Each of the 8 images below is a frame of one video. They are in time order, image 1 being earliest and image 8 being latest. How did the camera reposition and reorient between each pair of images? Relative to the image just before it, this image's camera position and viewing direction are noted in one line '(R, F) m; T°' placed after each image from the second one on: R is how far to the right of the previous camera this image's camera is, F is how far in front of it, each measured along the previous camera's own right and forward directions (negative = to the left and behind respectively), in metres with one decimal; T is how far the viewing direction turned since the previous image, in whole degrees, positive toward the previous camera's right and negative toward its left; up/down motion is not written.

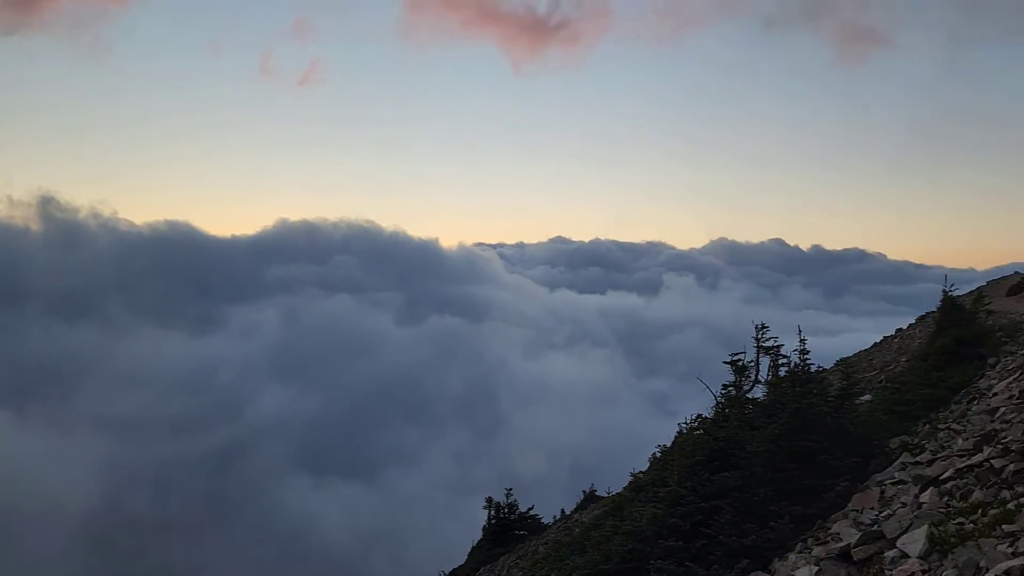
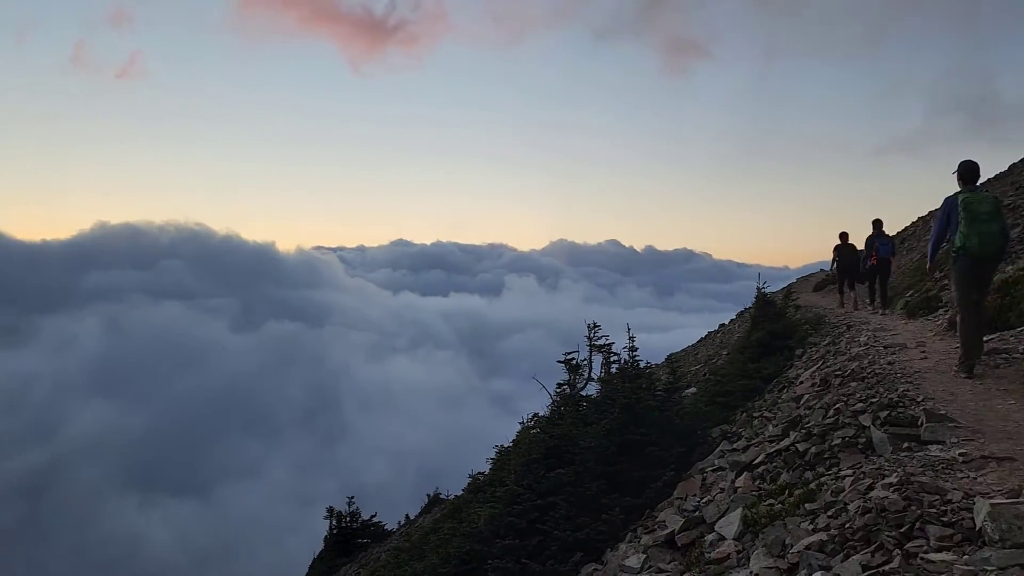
(+0.2, 0.0) m; +11°
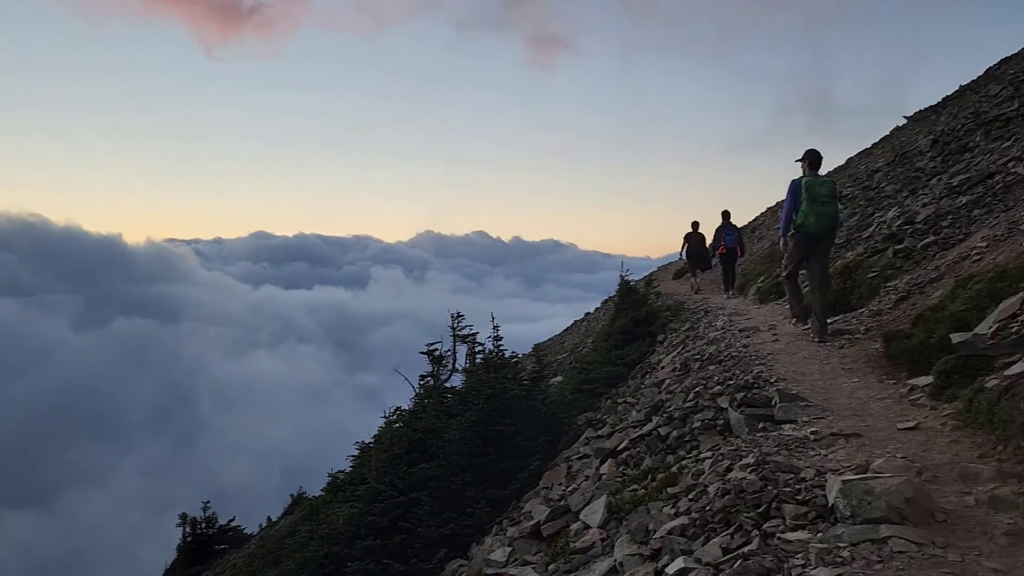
(+0.1, +0.4) m; +9°
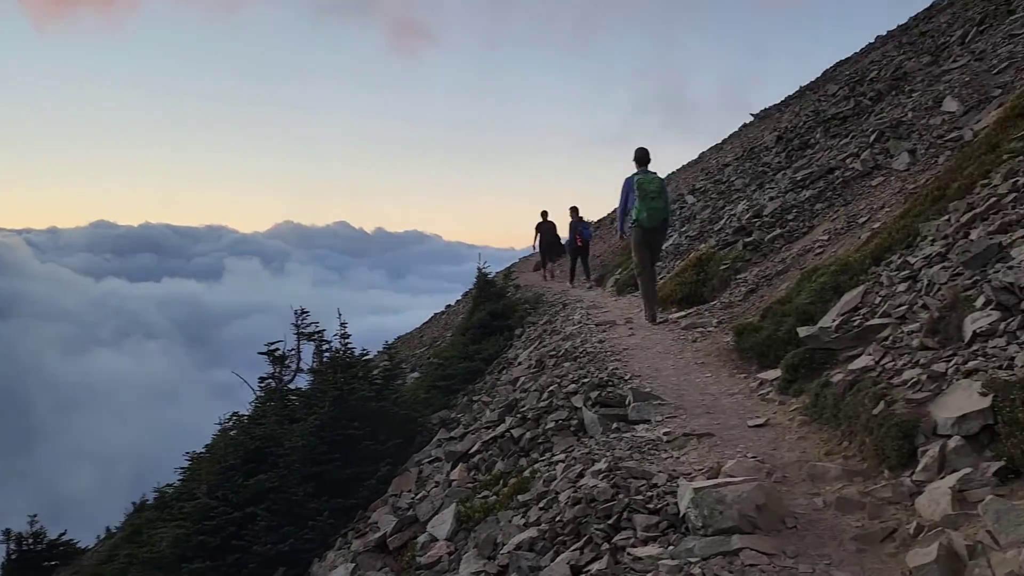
(+0.3, +0.7) m; +9°
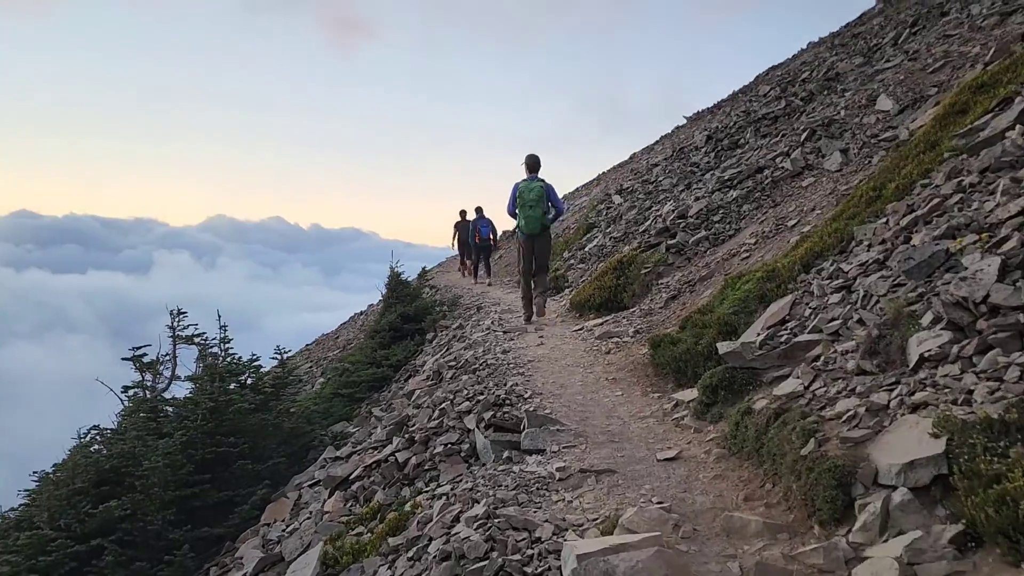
(+0.6, +1.3) m; +4°
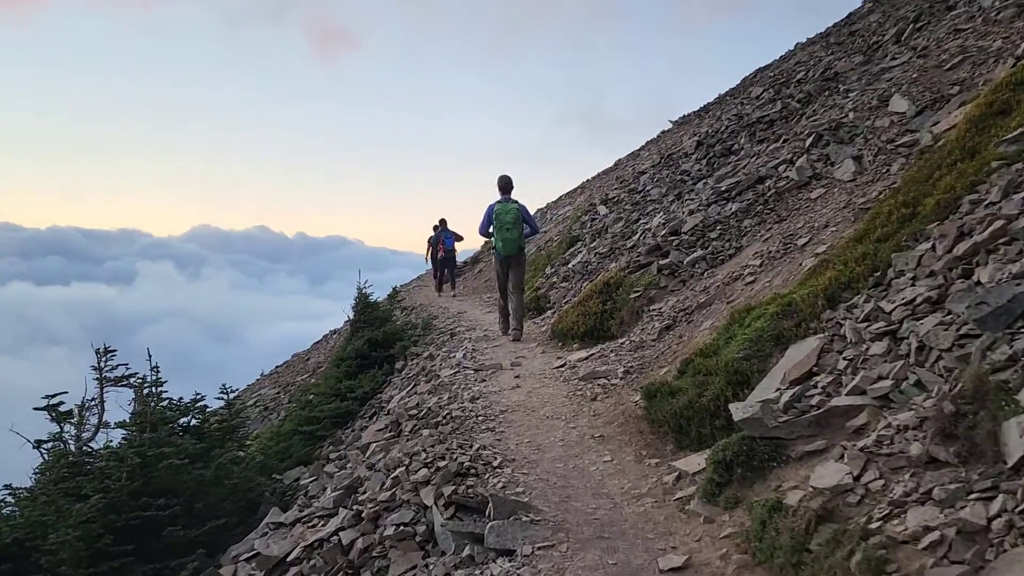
(+0.2, +1.6) m; +1°
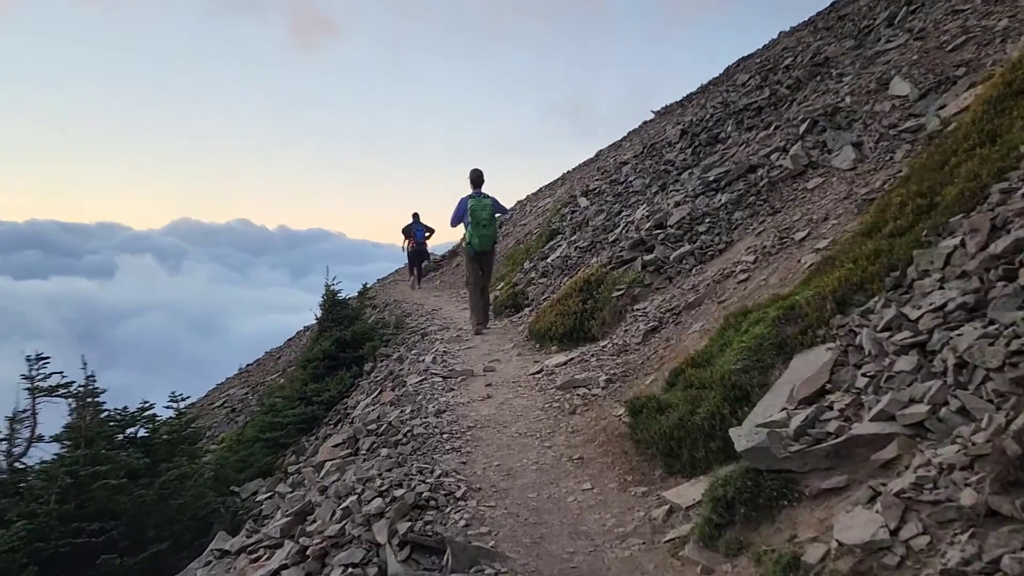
(+0.1, +1.0) m; +1°
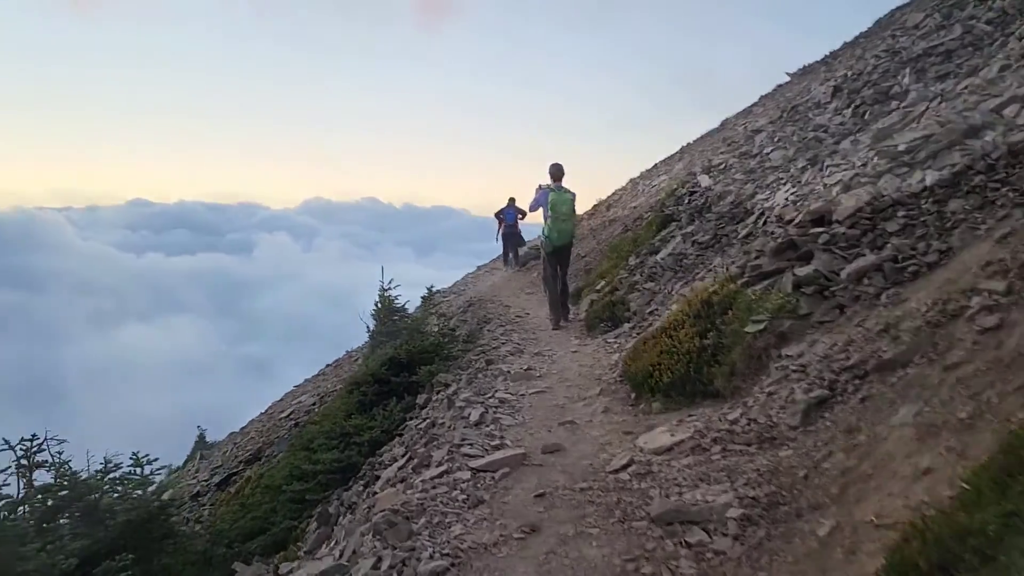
(+0.4, +3.8) m; -8°
